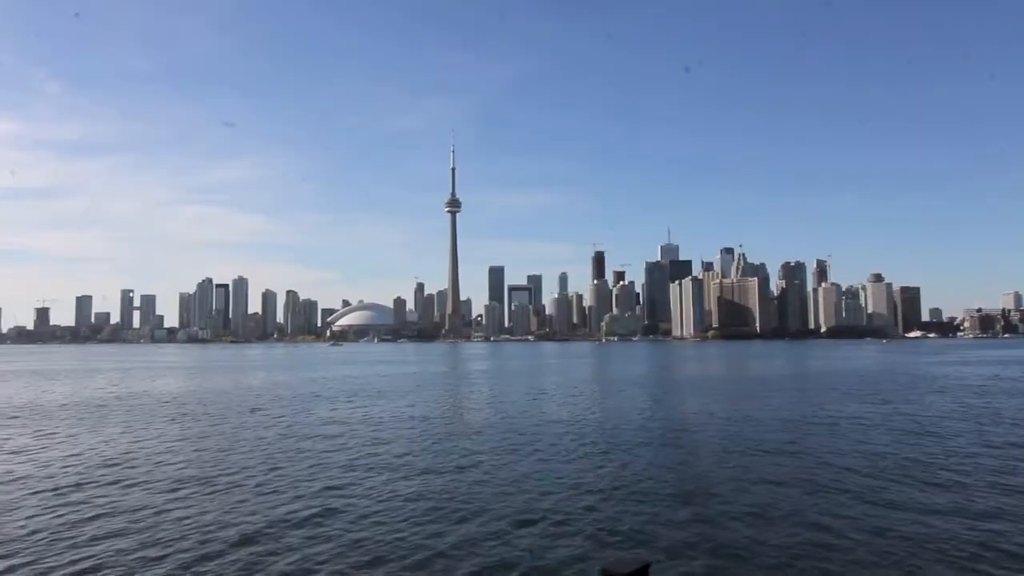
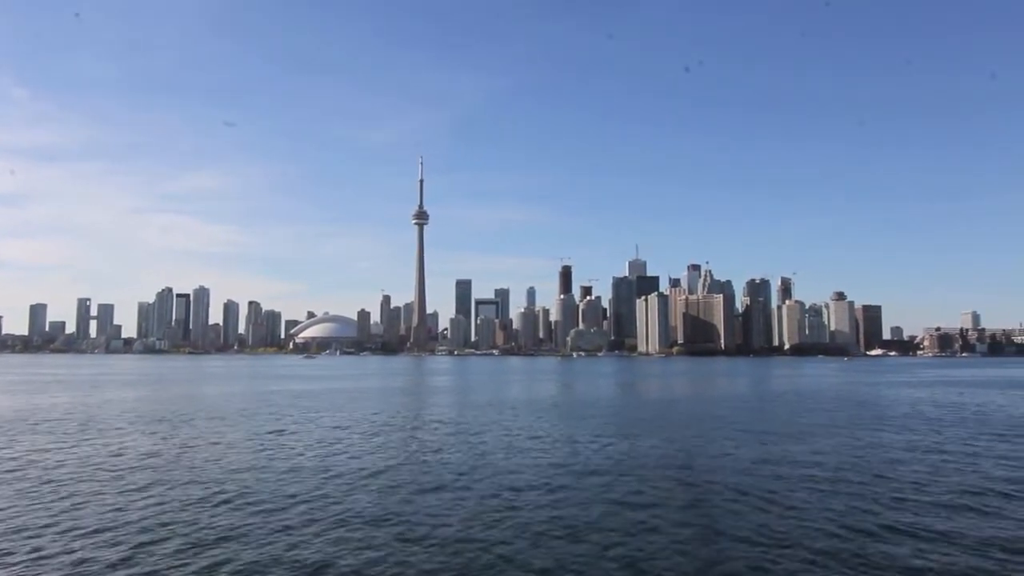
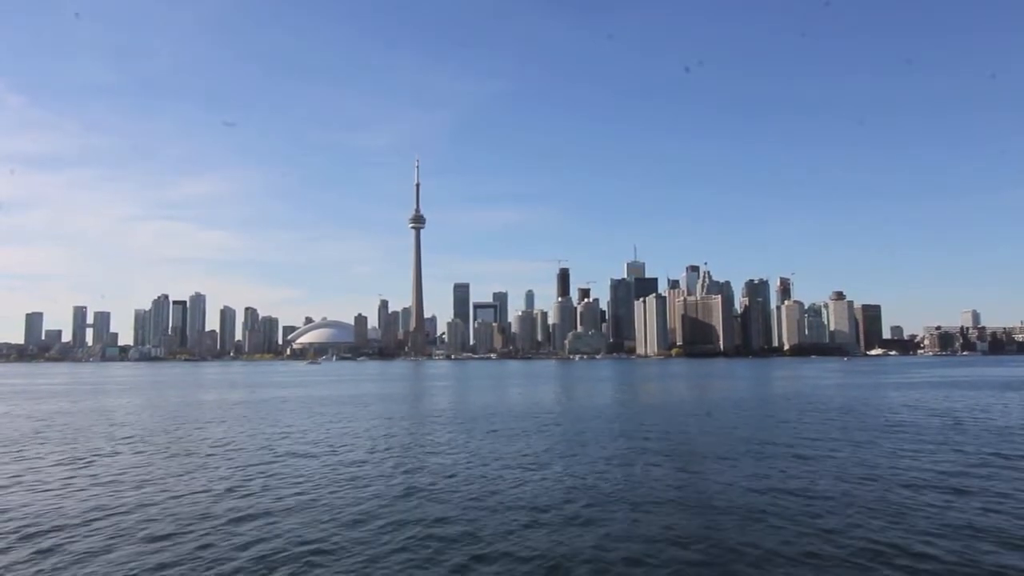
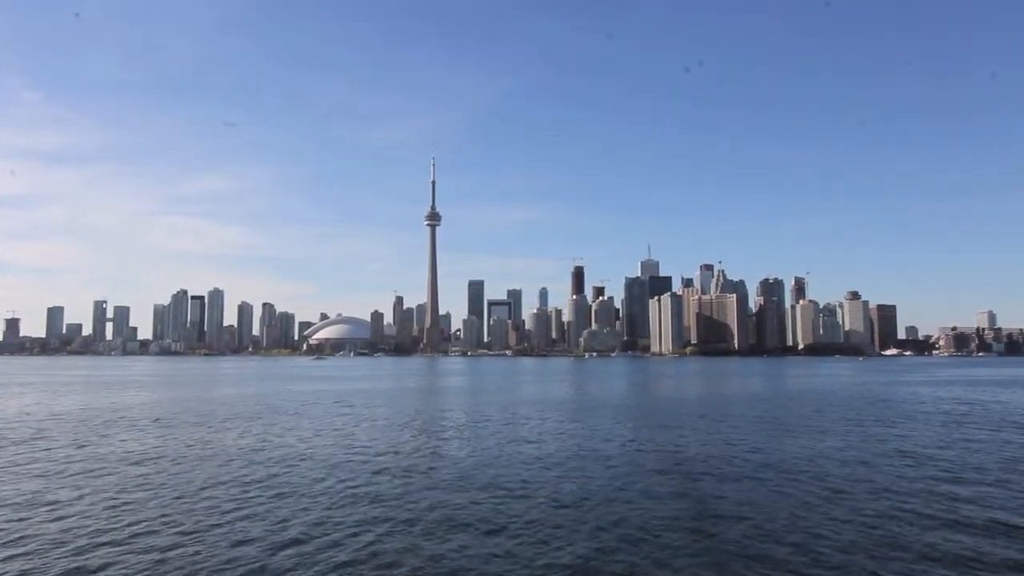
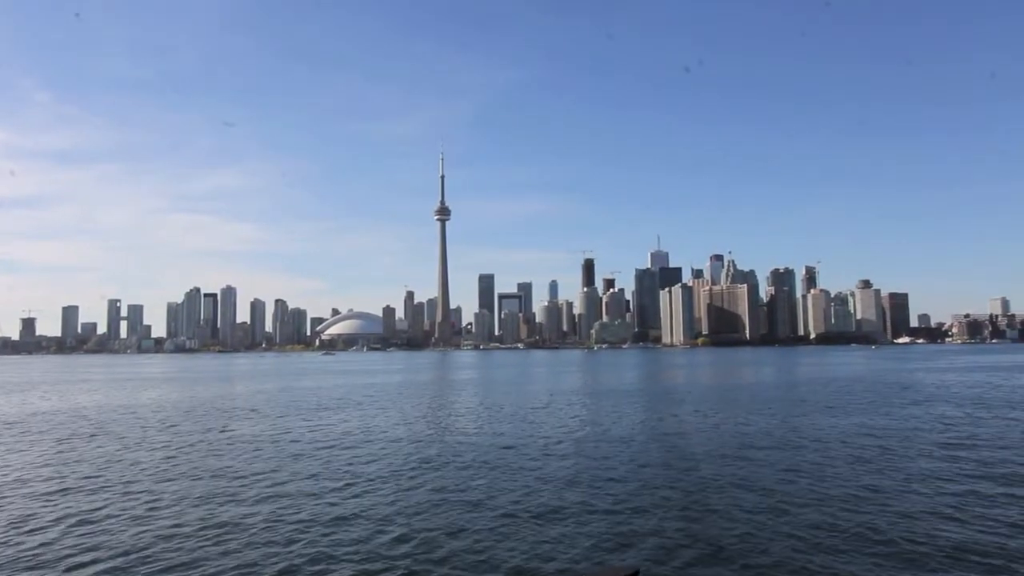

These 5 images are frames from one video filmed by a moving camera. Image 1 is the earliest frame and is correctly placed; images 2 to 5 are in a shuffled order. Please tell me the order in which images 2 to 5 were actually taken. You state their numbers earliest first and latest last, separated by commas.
5, 4, 2, 3
